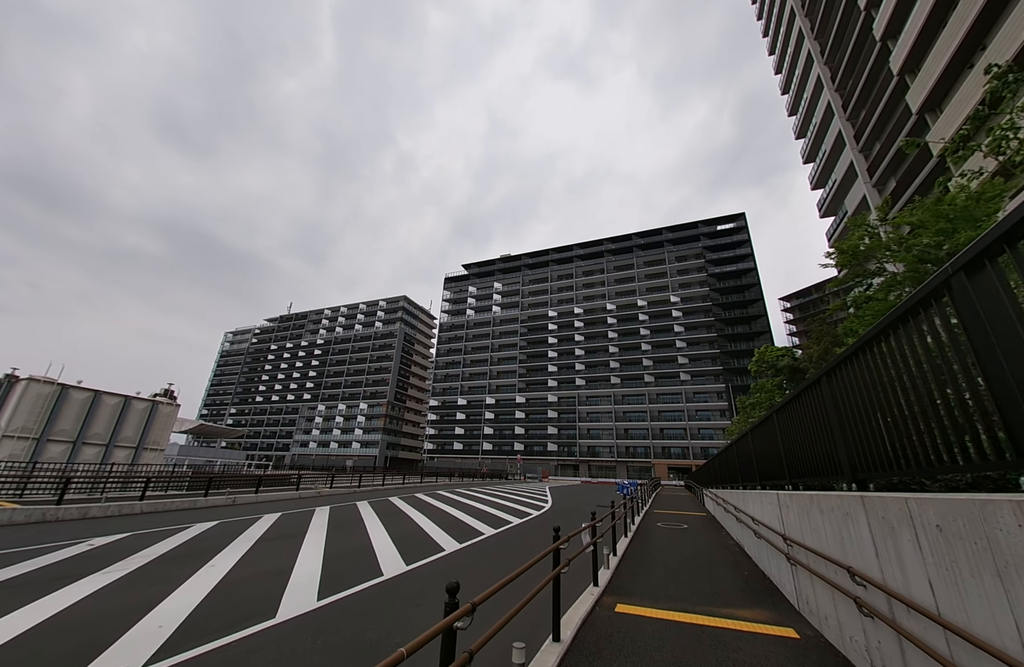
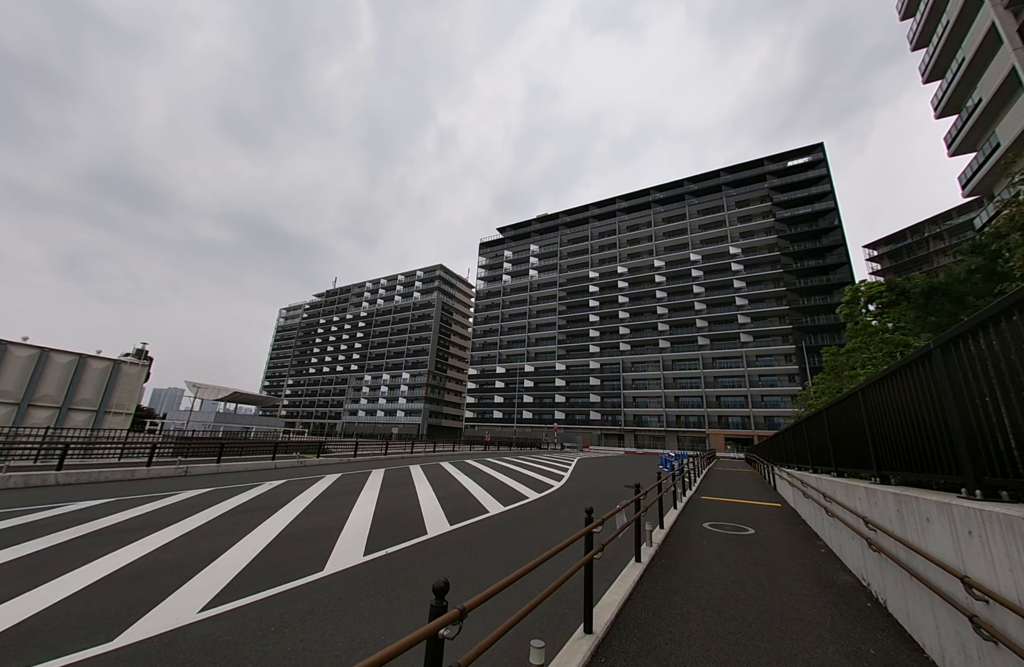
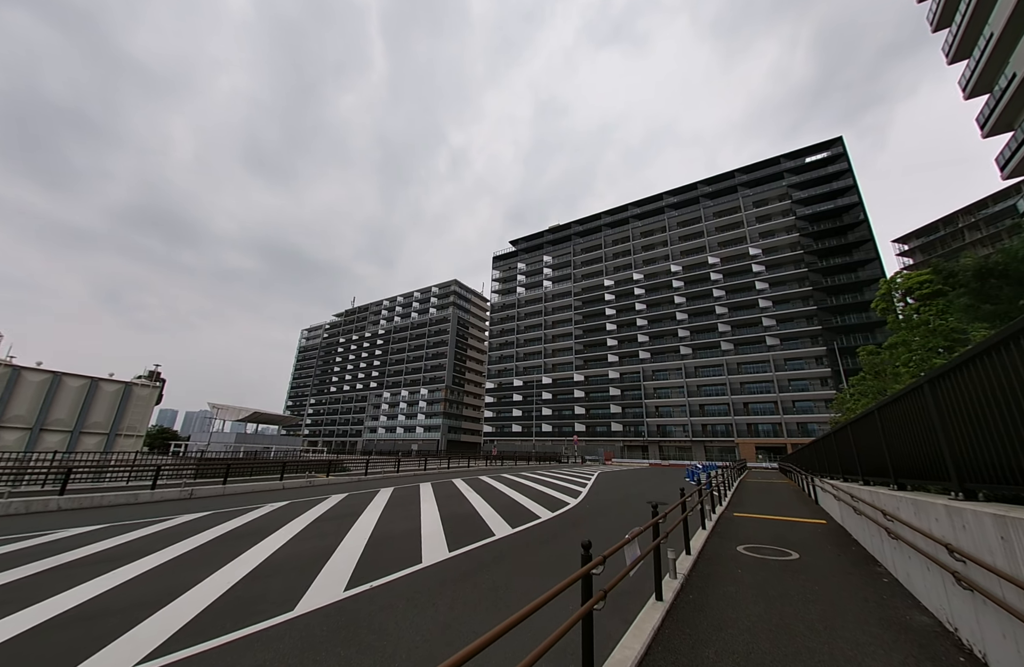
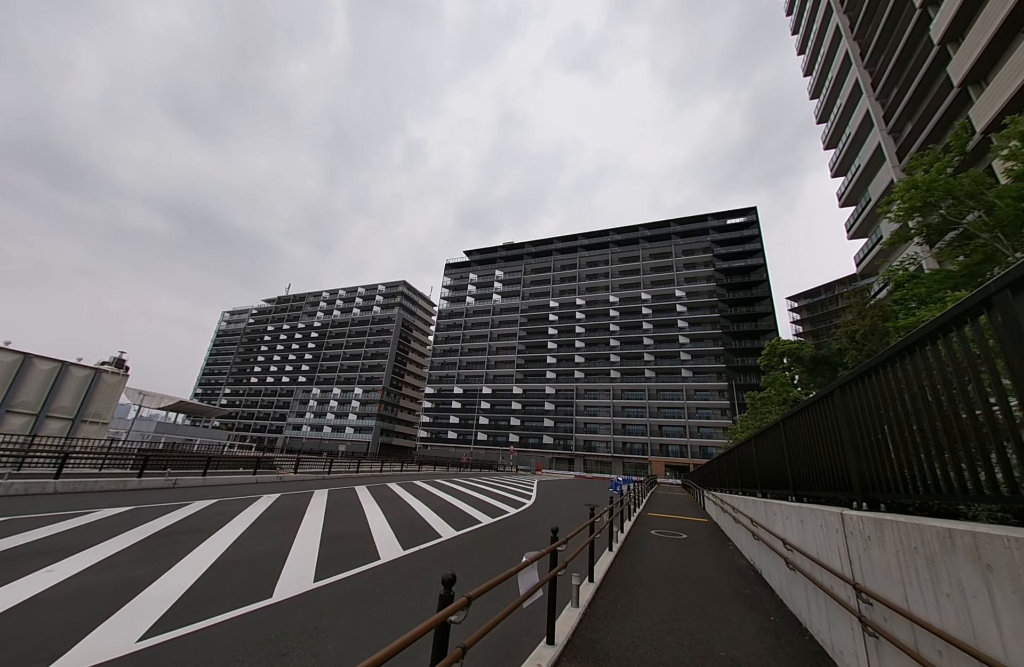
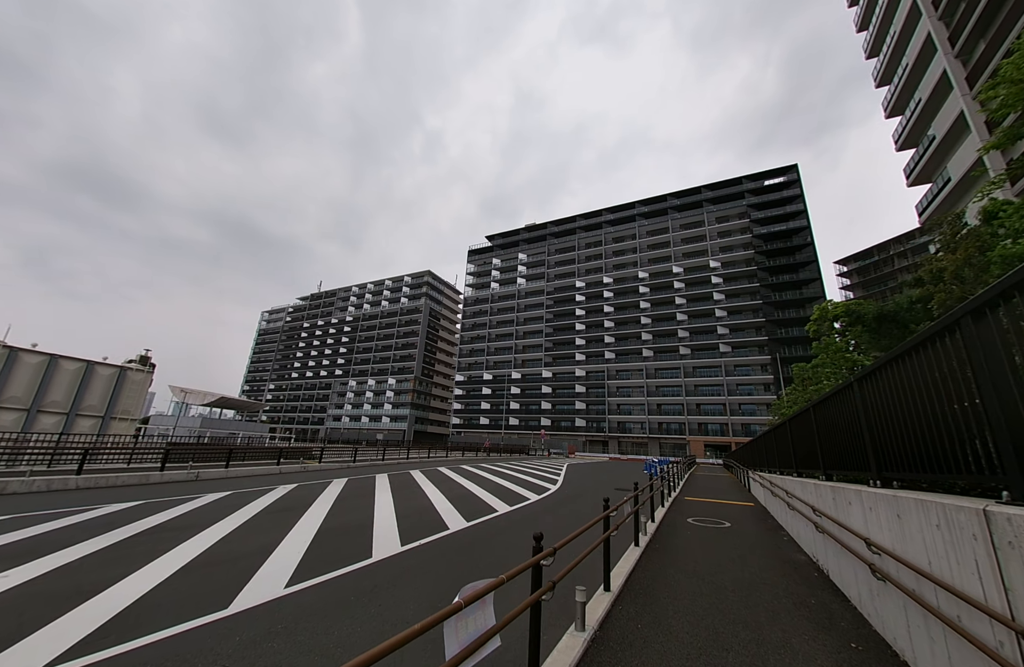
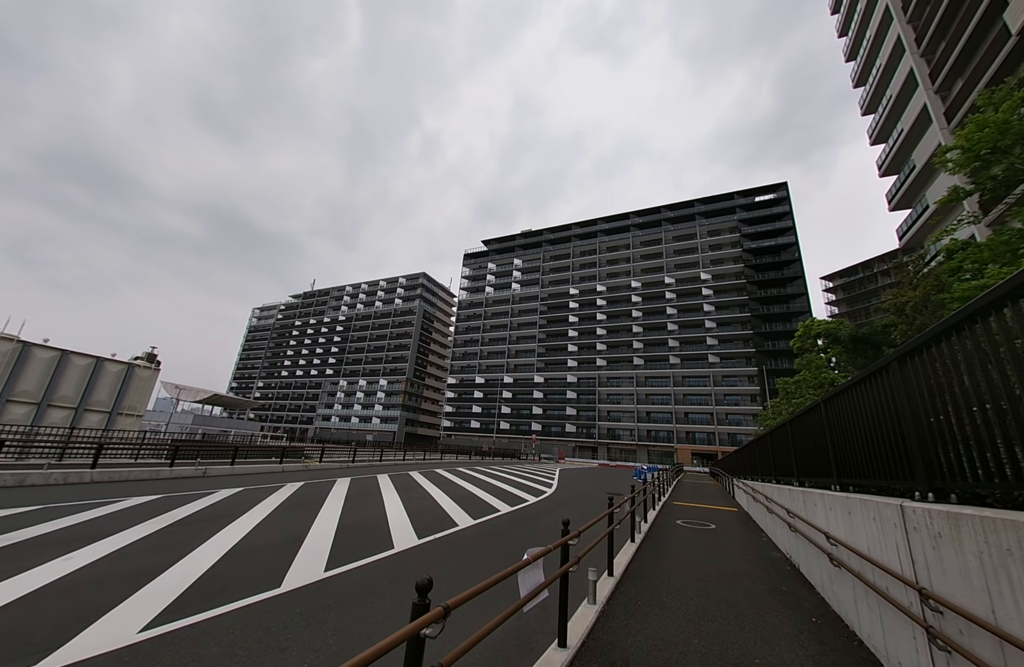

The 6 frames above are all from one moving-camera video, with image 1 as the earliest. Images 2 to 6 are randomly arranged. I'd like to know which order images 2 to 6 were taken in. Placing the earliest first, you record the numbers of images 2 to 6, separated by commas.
4, 6, 5, 2, 3
